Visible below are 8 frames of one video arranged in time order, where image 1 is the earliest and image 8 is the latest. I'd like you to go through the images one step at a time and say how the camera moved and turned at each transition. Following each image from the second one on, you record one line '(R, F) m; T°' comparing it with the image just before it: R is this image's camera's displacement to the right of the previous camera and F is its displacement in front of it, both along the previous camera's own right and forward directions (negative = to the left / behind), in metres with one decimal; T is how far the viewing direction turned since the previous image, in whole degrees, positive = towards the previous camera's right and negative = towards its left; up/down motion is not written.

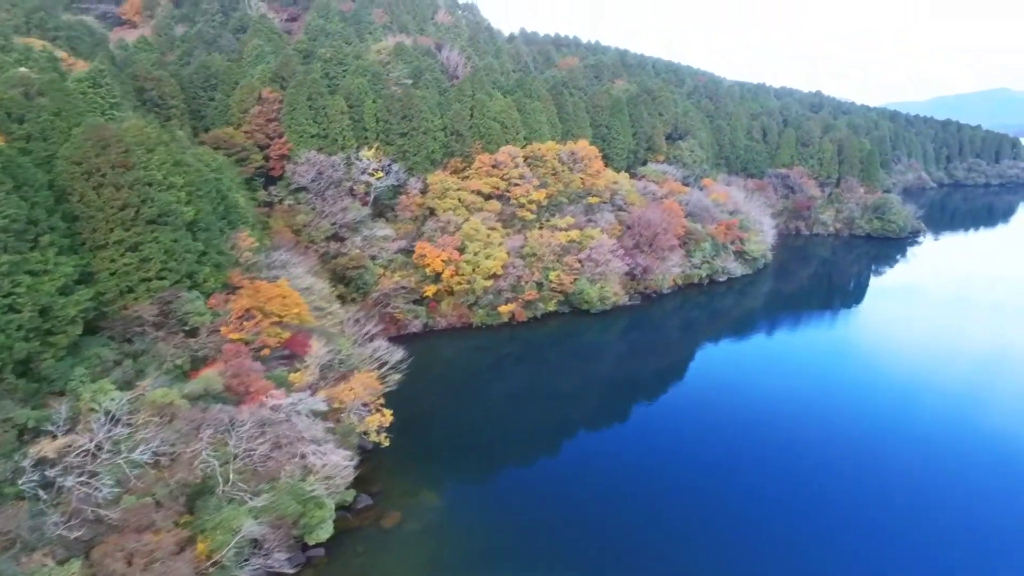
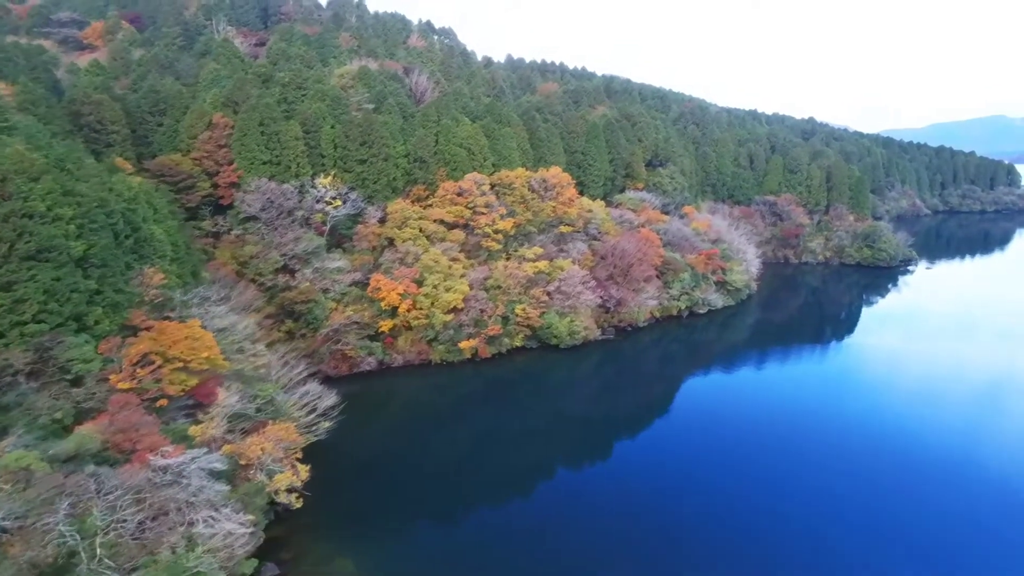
(+1.3, +1.4) m; 0°
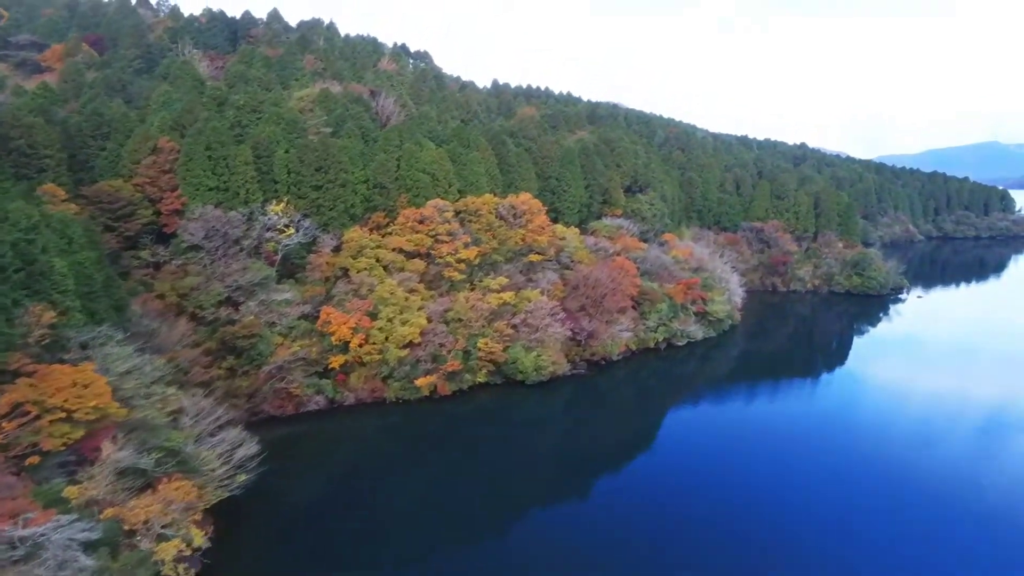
(+1.2, +1.4) m; 0°
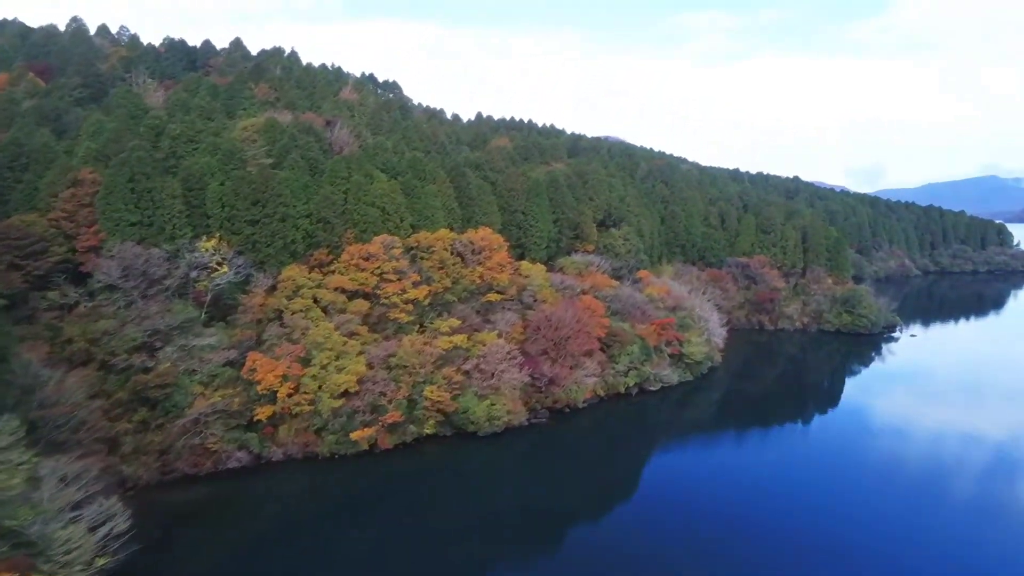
(+1.6, +1.9) m; 0°
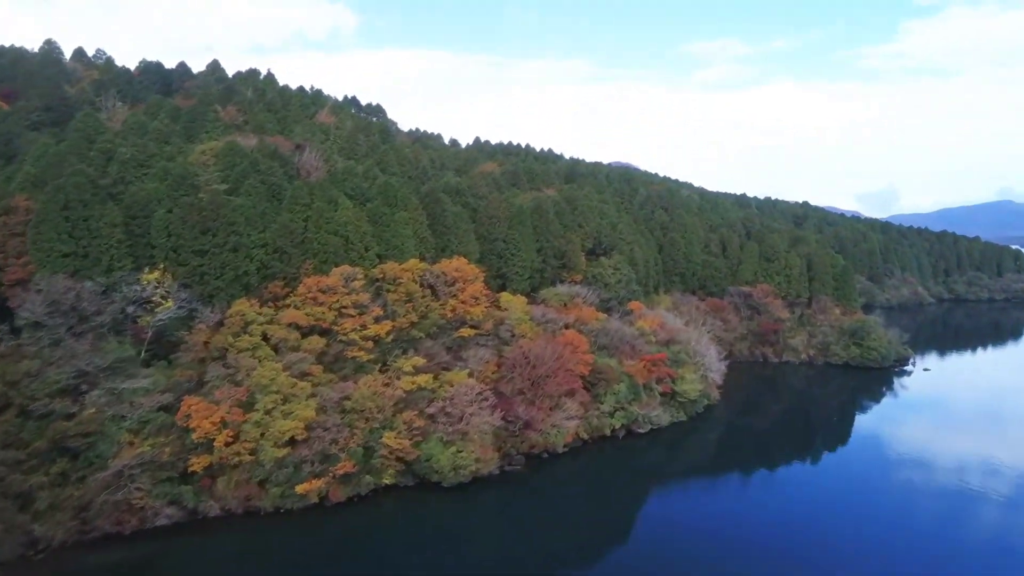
(+1.3, +2.0) m; -1°
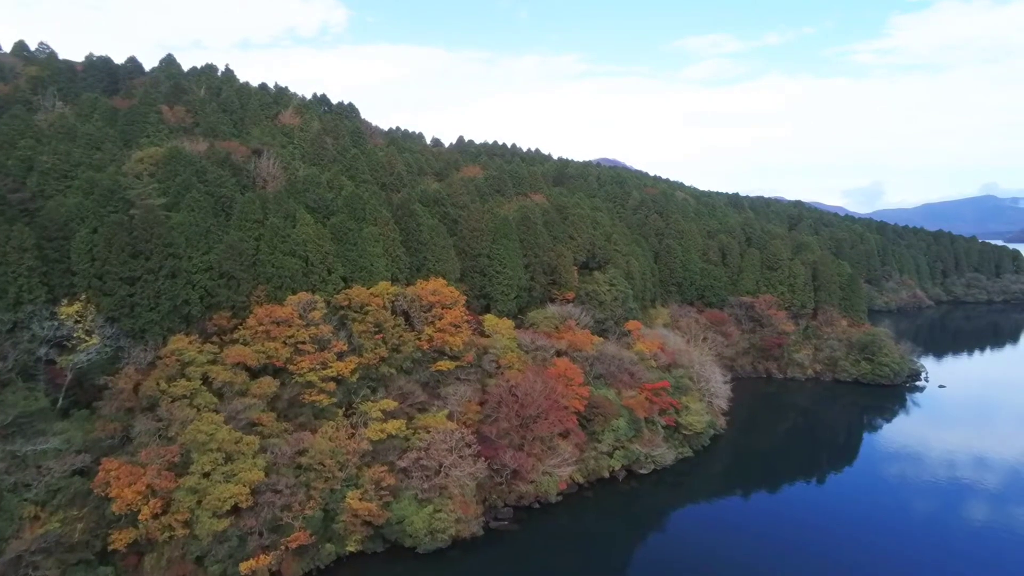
(0.0, +3.1) m; +1°
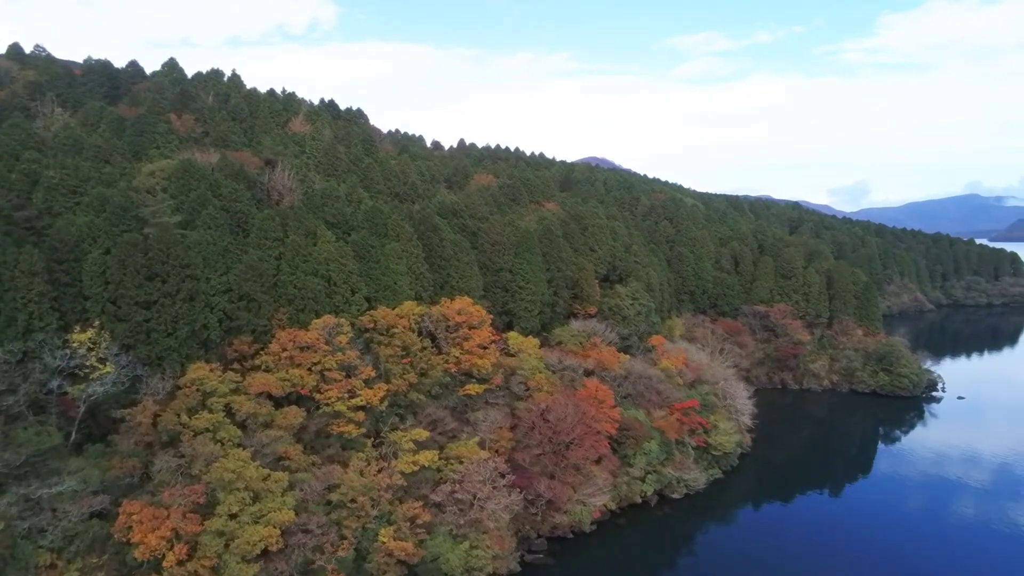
(-1.2, +0.9) m; +1°
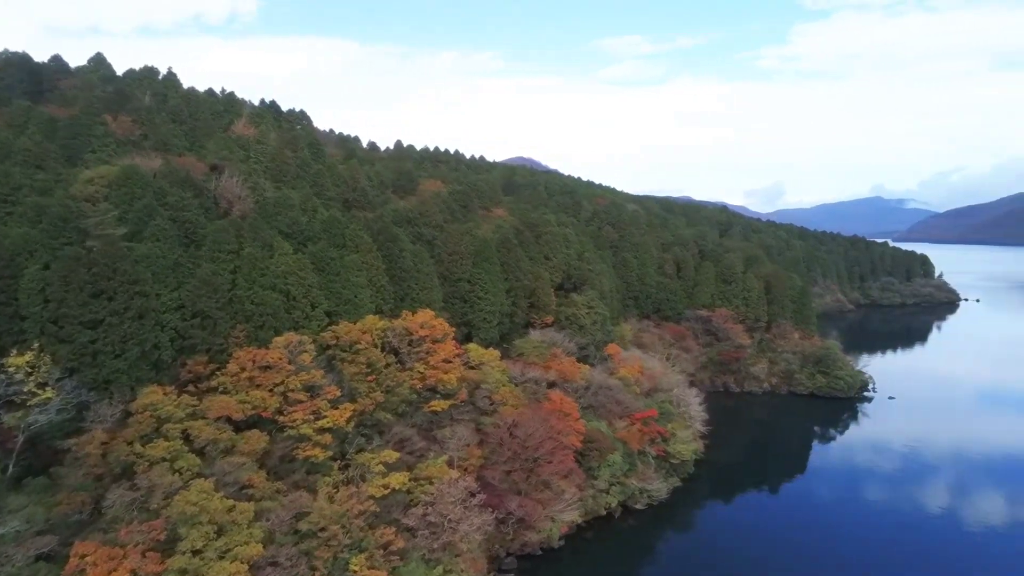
(-1.1, +0.5) m; +6°
